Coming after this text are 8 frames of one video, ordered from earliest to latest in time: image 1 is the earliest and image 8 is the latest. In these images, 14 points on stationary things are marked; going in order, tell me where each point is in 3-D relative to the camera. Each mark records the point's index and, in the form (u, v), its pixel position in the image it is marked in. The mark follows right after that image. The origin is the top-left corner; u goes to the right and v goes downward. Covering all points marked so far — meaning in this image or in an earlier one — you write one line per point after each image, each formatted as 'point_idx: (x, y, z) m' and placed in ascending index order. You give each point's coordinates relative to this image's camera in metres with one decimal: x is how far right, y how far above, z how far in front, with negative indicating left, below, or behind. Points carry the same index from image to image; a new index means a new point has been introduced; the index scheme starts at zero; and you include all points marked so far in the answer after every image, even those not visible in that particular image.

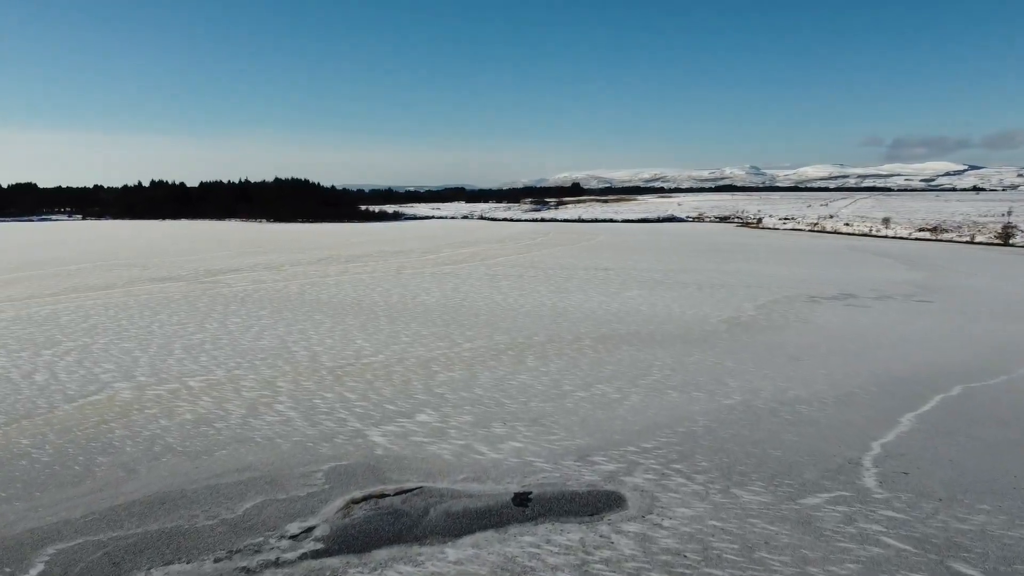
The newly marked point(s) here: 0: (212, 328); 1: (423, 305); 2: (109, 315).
0: (-5.6, -0.8, +15.2) m
1: (-2.0, -0.4, +18.0) m
2: (-8.4, -0.6, +16.9) m
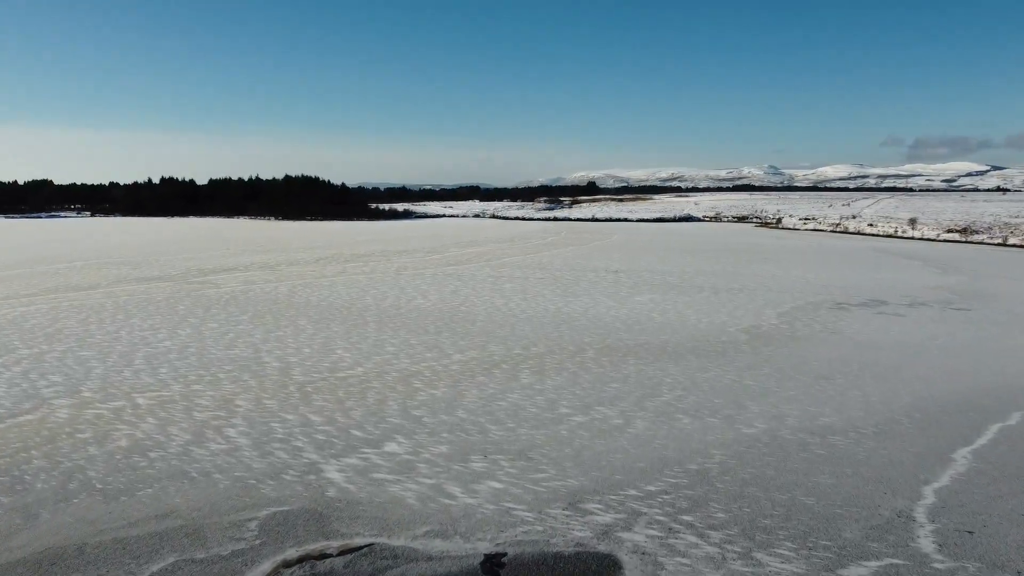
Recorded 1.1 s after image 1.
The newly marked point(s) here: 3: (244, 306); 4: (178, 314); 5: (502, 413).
0: (-5.7, -0.8, +14.0) m
1: (-1.9, -0.5, +16.7) m
2: (-8.4, -0.6, +15.8) m
3: (-5.7, -0.4, +17.3) m
4: (-6.7, -0.5, +16.2) m
5: (-0.1, -1.4, +9.1) m
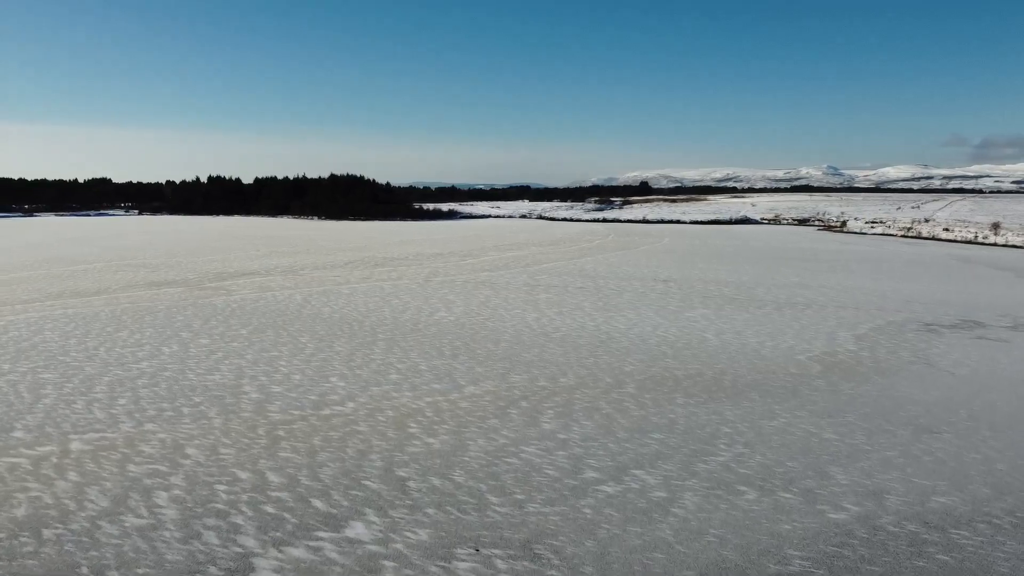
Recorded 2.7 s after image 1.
0: (-5.3, -1.0, +12.3) m
1: (-1.4, -0.7, +14.8) m
2: (-7.9, -0.8, +14.3) m
3: (-5.1, -0.6, +15.6) m
4: (-6.1, -0.7, +14.6) m
5: (0.0, -1.7, +7.1) m
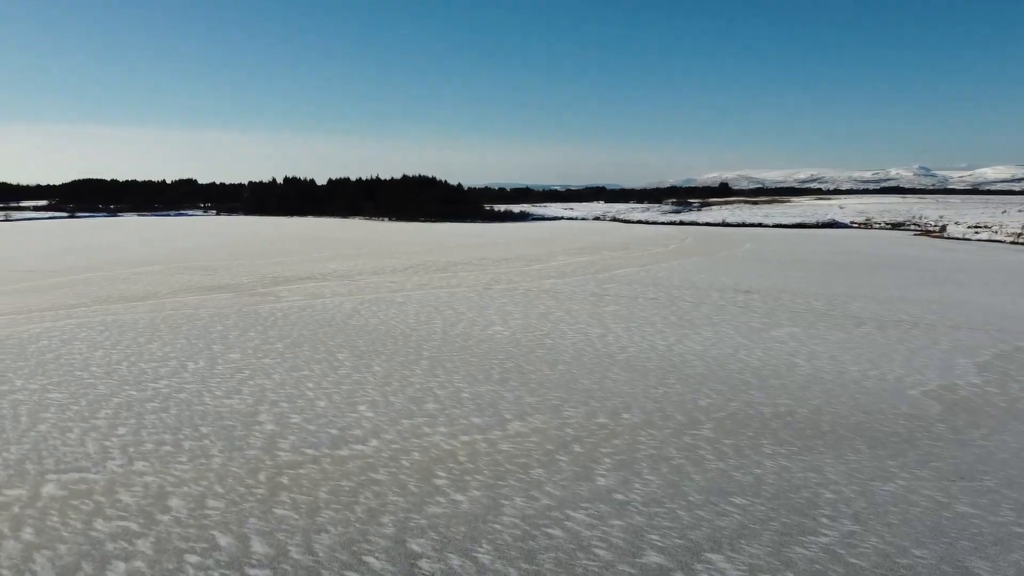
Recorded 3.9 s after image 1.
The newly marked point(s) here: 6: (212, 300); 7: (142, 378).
0: (-4.5, -1.2, +11.2) m
1: (-0.4, -0.9, +13.4) m
2: (-6.9, -0.9, +13.4) m
3: (-4.0, -0.7, +14.5) m
4: (-5.1, -0.9, +13.6) m
5: (+0.3, -1.9, +5.6) m
6: (-6.7, -0.3, +18.1) m
7: (-4.9, -1.2, +10.8) m
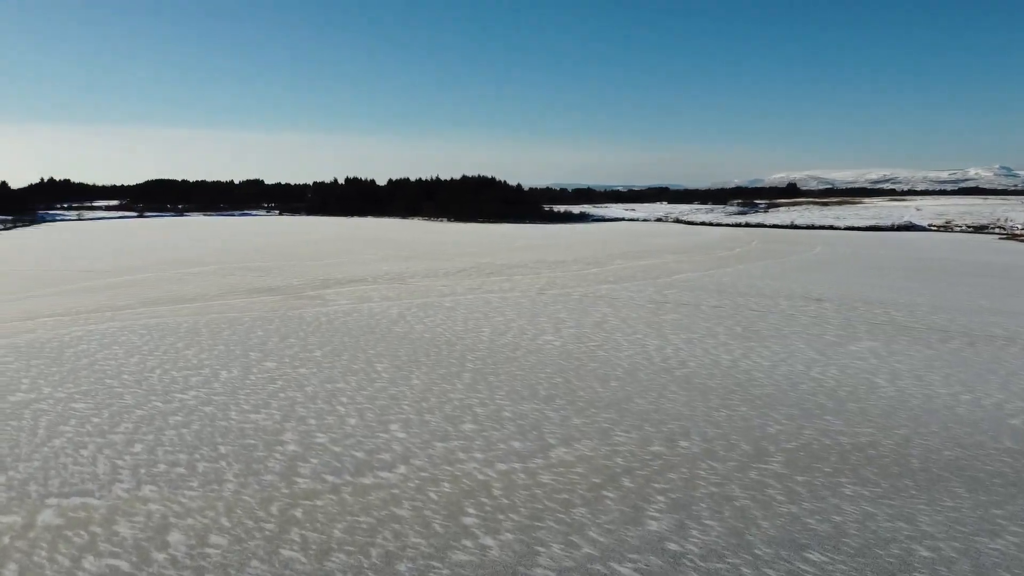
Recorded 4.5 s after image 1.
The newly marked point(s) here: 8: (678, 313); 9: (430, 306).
0: (-3.9, -1.2, +10.7) m
1: (+0.4, -1.0, +12.5) m
2: (-6.1, -0.9, +13.1) m
3: (-3.1, -0.8, +14.0) m
4: (-4.3, -0.9, +13.1) m
5: (+0.4, -2.0, +4.7) m
6: (-5.5, -0.3, +17.8) m
7: (-4.3, -1.3, +10.3) m
8: (+3.3, -0.5, +16.3) m
9: (-1.7, -0.4, +17.4) m
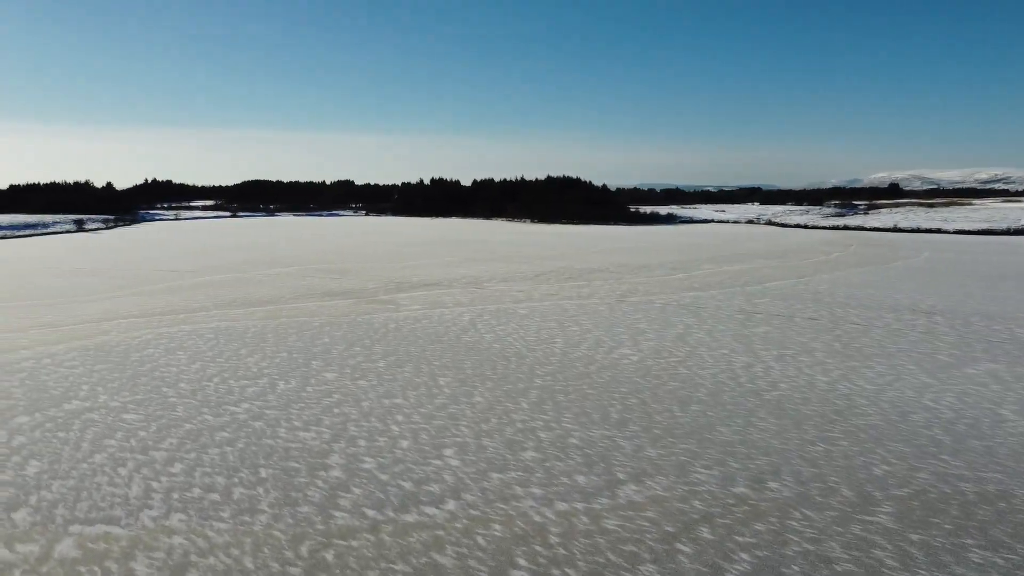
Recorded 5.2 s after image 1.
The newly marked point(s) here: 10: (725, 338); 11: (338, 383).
0: (-3.0, -1.3, +10.2) m
1: (+1.5, -1.2, +11.6) m
2: (-5.0, -1.0, +12.8) m
3: (-1.9, -0.9, +13.4) m
4: (-3.2, -1.0, +12.7) m
5: (+0.6, -2.1, +3.8) m
6: (-3.9, -0.4, +17.4) m
7: (-3.5, -1.4, +9.9) m
8: (+4.8, -0.7, +15.1) m
9: (-0.2, -0.5, +16.6) m
10: (+3.6, -0.8, +13.9) m
11: (-2.3, -1.3, +10.8) m
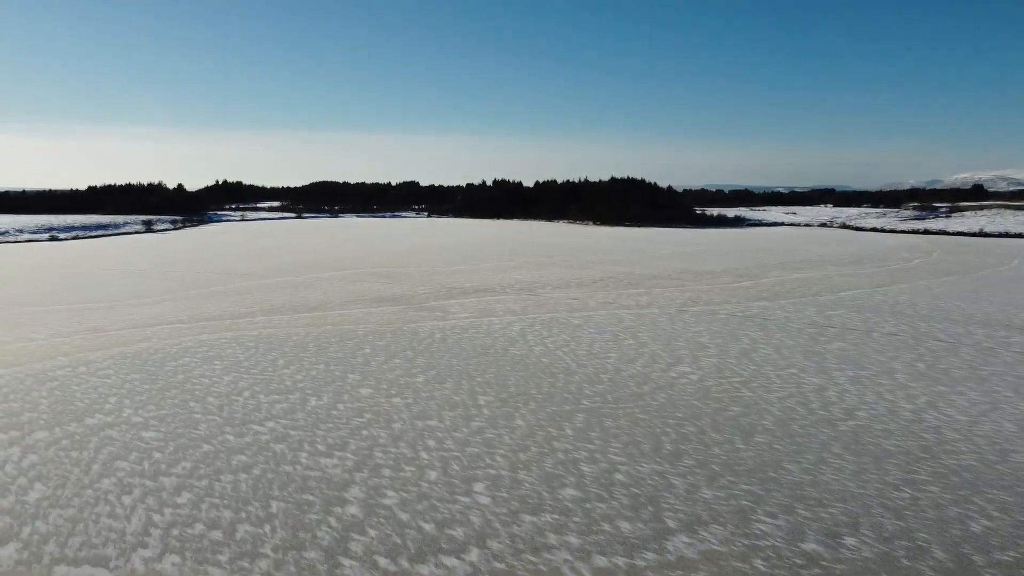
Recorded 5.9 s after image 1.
0: (-2.5, -1.5, +9.6) m
1: (+2.1, -1.3, +10.7) m
2: (-4.2, -1.1, +12.4) m
3: (-1.1, -1.1, +12.7) m
4: (-2.5, -1.1, +12.1) m
5: (+0.6, -2.3, +3.0) m
6: (-2.8, -0.5, +16.9) m
7: (-3.0, -1.5, +9.4) m
8: (+5.7, -0.9, +13.8) m
9: (+0.9, -0.7, +15.8) m
10: (+4.4, -1.0, +12.8) m
11: (-1.8, -1.4, +10.2) m
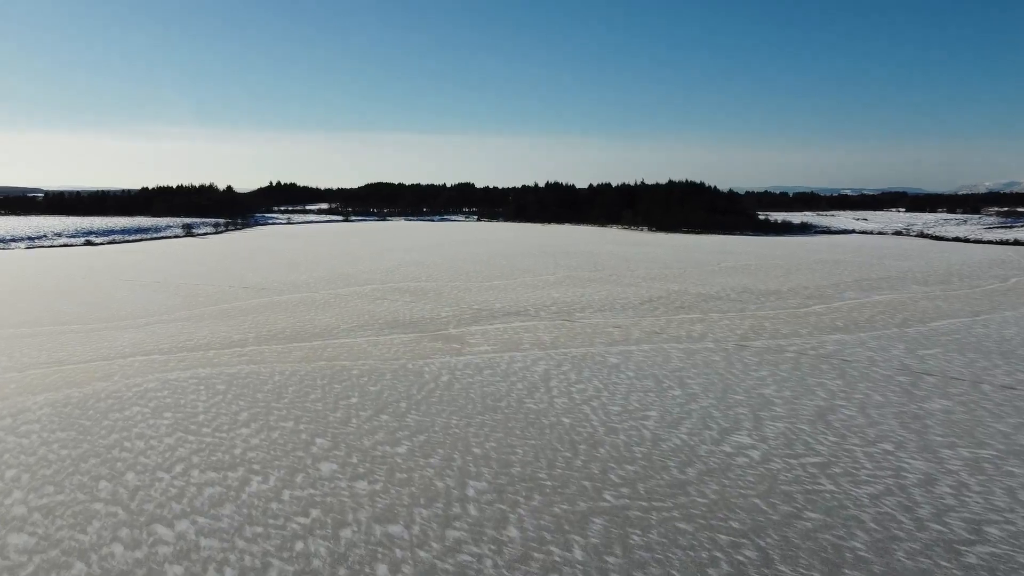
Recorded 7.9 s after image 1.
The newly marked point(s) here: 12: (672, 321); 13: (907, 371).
0: (-2.5, -1.9, +7.4) m
1: (+2.1, -1.9, +8.1) m
2: (-4.1, -1.6, +10.3) m
3: (-0.9, -1.6, +10.4) m
4: (-2.3, -1.6, +9.8) m
5: (+0.1, -2.8, +0.5) m
6: (-2.3, -1.0, +14.6) m
7: (-3.1, -2.0, +7.1) m
8: (+5.9, -1.5, +11.0) m
9: (+1.3, -1.2, +13.3) m
10: (+4.6, -1.6, +10.0) m
11: (-1.8, -1.9, +7.9) m
12: (+3.4, -0.7, +17.2) m
13: (+6.2, -1.3, +12.7) m
